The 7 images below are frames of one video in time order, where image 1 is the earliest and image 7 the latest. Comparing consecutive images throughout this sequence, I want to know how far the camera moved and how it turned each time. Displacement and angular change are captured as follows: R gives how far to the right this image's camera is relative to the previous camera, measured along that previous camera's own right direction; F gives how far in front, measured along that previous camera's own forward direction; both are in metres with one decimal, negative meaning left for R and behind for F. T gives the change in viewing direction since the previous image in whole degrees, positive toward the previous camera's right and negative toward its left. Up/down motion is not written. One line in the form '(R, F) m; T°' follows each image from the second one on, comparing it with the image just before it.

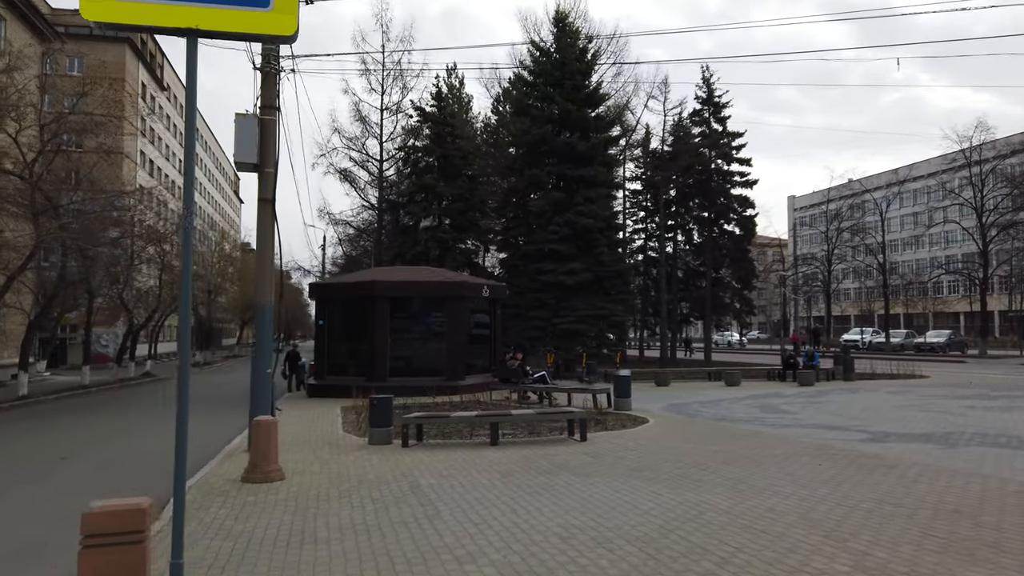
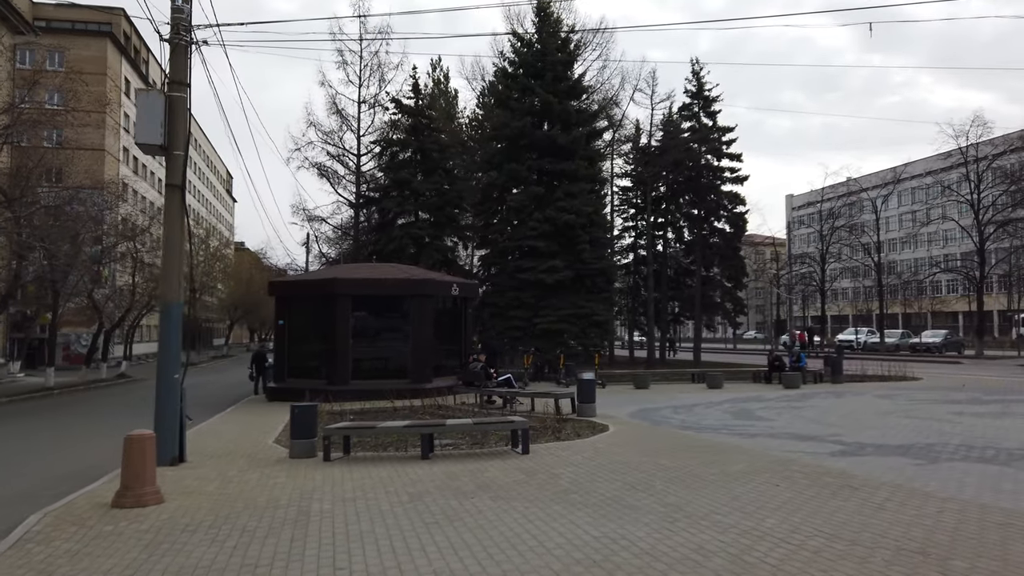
(+0.8, +1.0) m; 0°
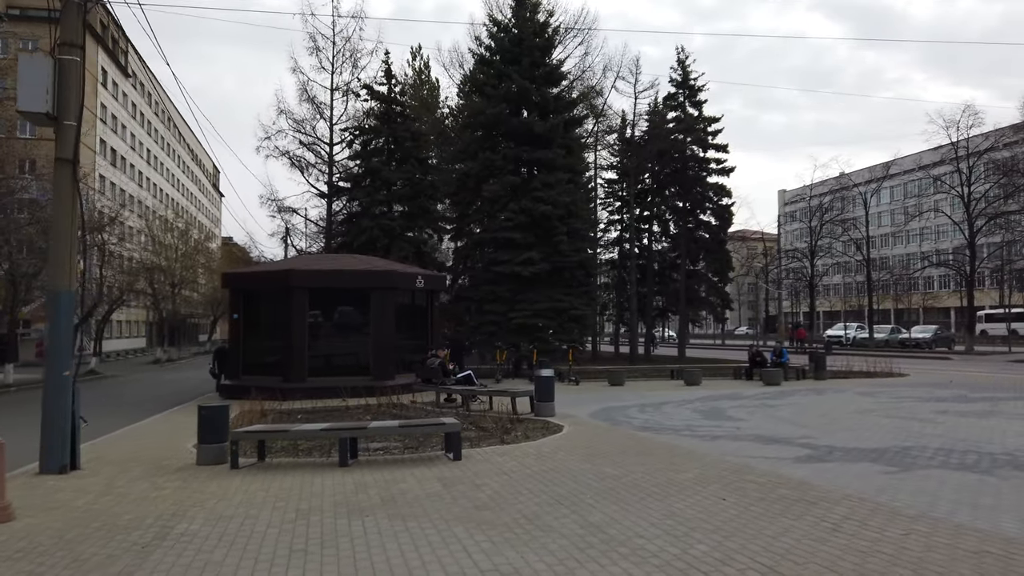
(+0.7, +1.0) m; 0°
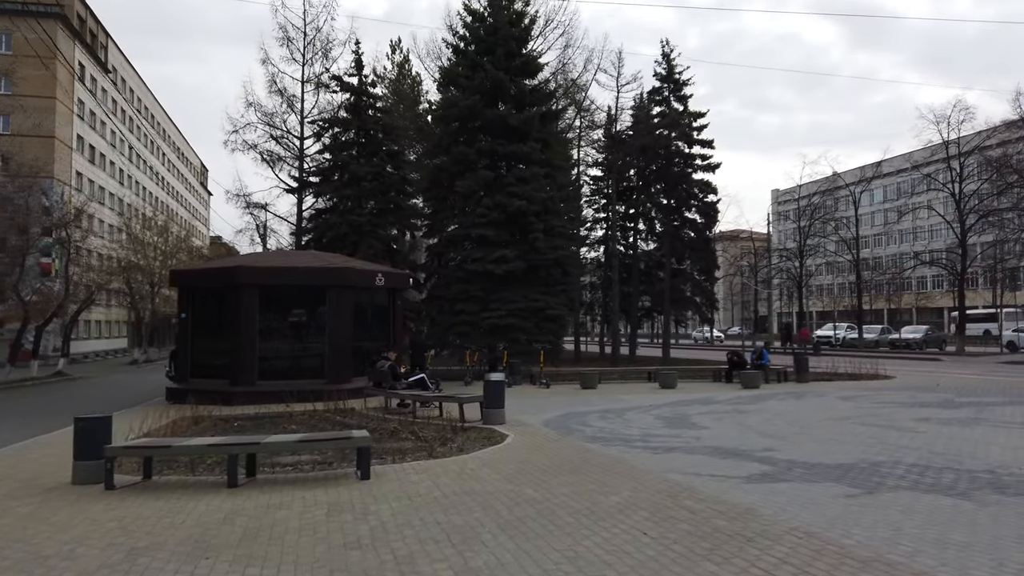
(+0.8, +1.0) m; 0°
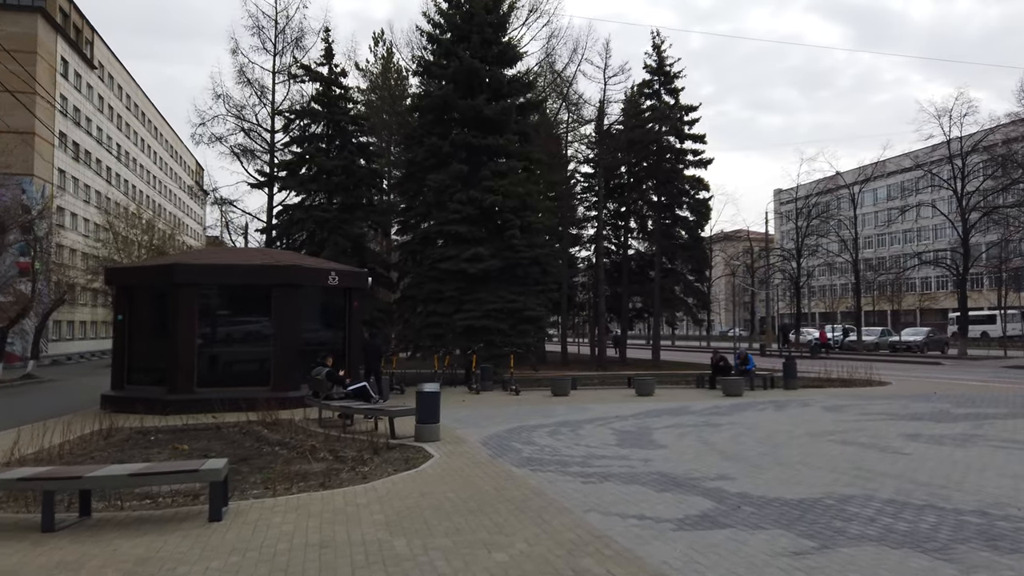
(+0.9, +1.3) m; 0°
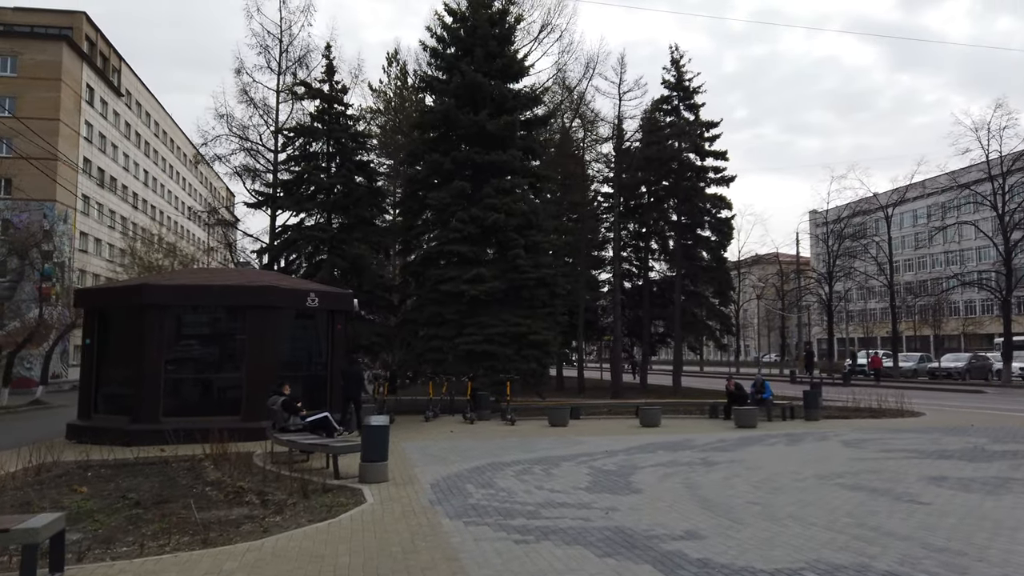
(+0.9, +1.3) m; -3°
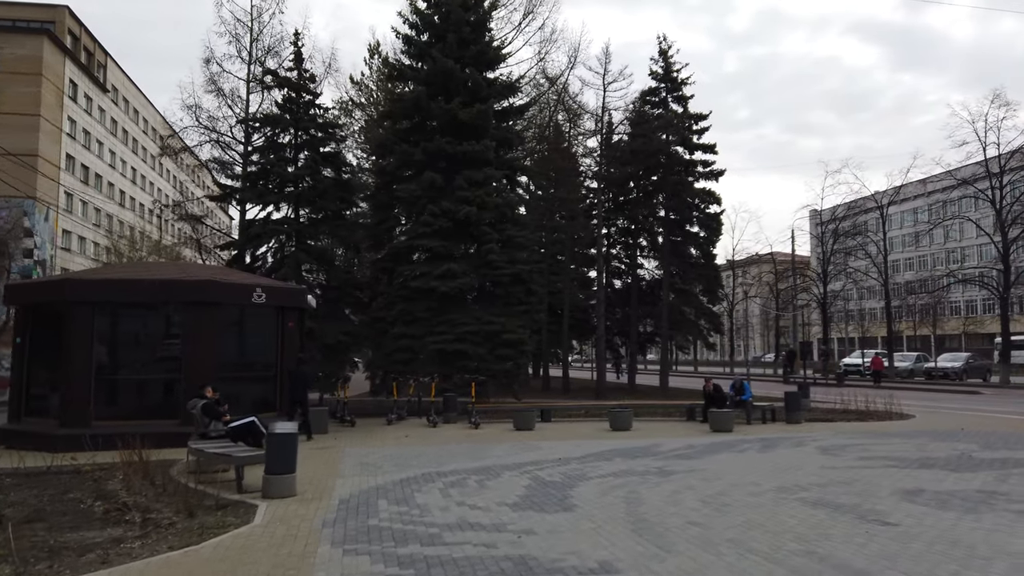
(+0.9, +1.0) m; 0°
